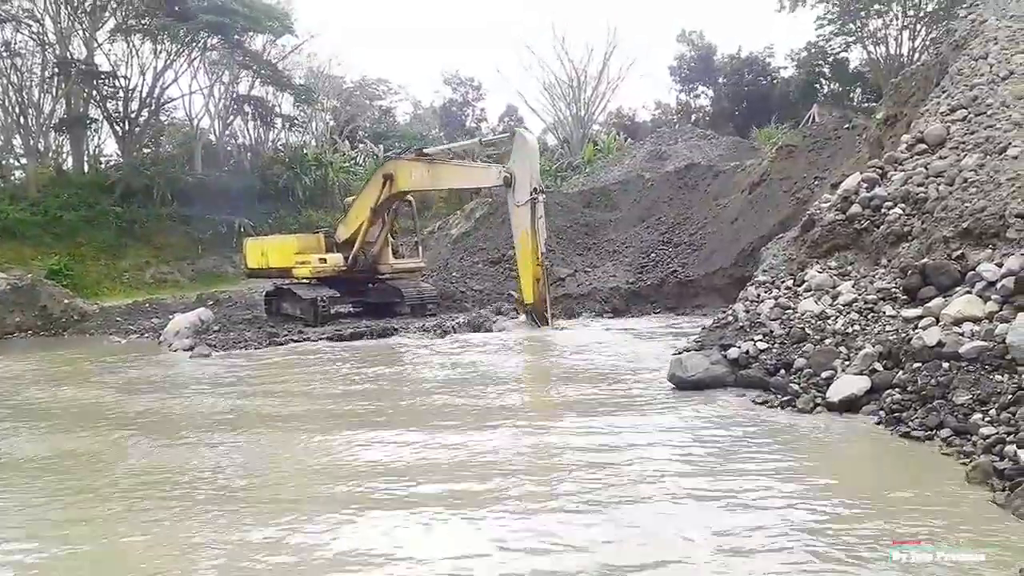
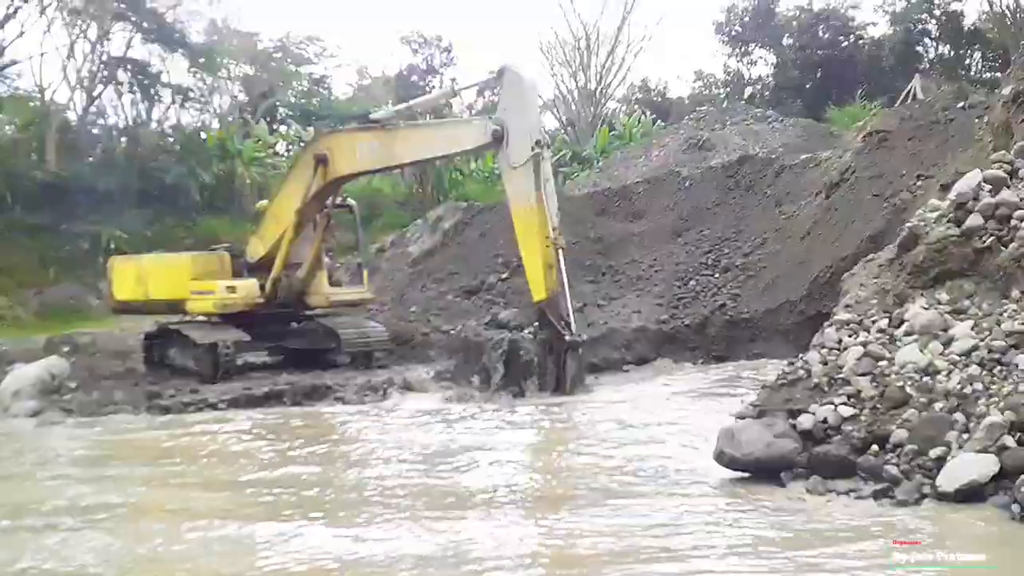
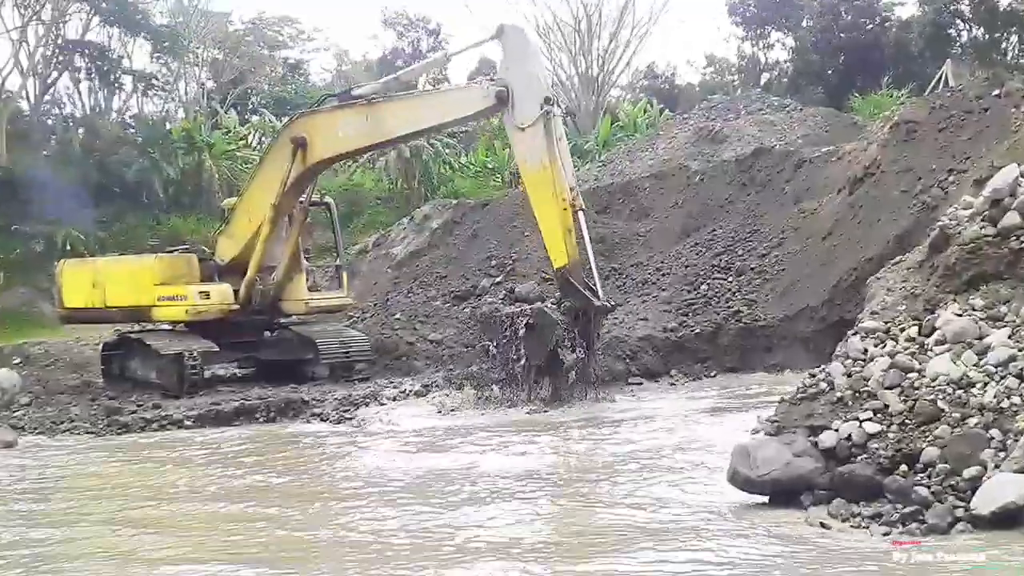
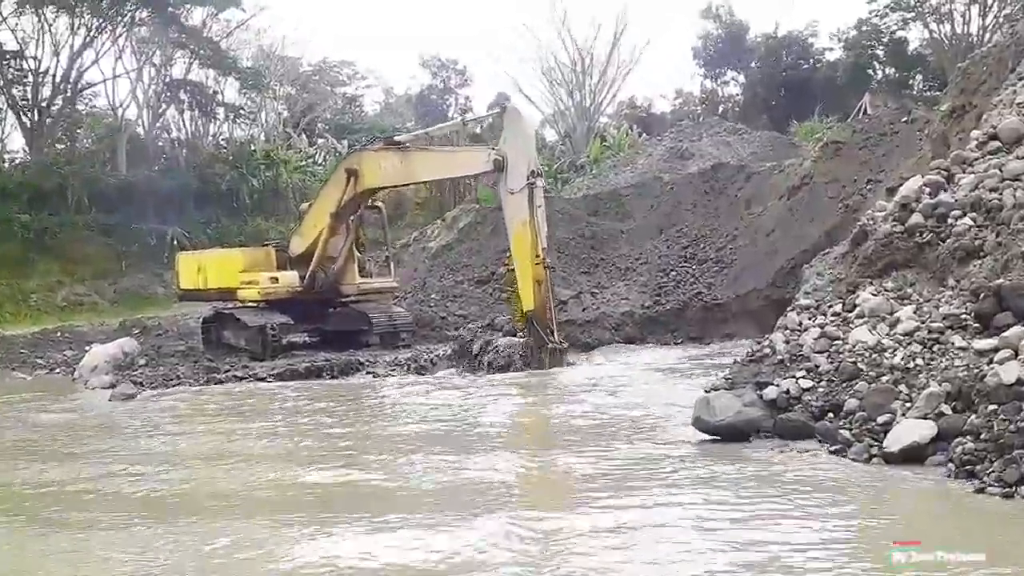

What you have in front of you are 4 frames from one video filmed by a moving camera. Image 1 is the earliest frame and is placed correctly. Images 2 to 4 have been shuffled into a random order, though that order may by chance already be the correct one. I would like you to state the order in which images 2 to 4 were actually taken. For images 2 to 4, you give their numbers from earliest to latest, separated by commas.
4, 2, 3
